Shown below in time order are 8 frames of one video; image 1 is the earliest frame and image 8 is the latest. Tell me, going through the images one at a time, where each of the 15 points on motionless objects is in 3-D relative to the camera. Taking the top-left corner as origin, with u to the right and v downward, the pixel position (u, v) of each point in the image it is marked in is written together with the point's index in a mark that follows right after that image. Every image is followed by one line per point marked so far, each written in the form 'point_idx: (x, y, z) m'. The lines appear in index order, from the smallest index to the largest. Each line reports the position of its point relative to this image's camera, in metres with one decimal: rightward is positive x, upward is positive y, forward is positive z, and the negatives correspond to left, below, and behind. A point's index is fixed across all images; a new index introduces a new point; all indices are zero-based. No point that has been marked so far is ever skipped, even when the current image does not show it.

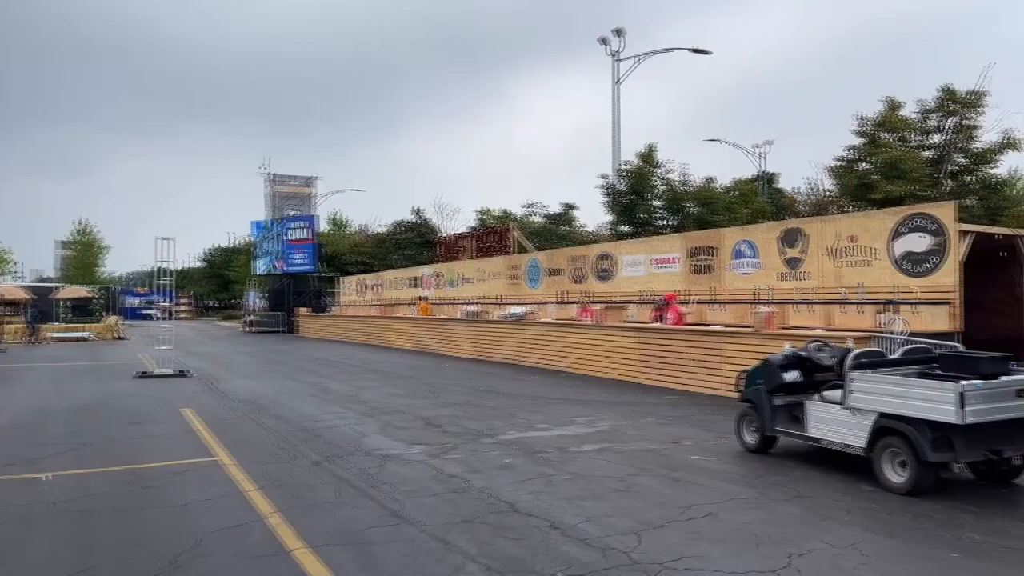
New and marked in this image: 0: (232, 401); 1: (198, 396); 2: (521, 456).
0: (-5.6, -2.3, +15.7) m
1: (-6.7, -2.3, +16.6) m
2: (+0.1, -2.1, +9.7) m
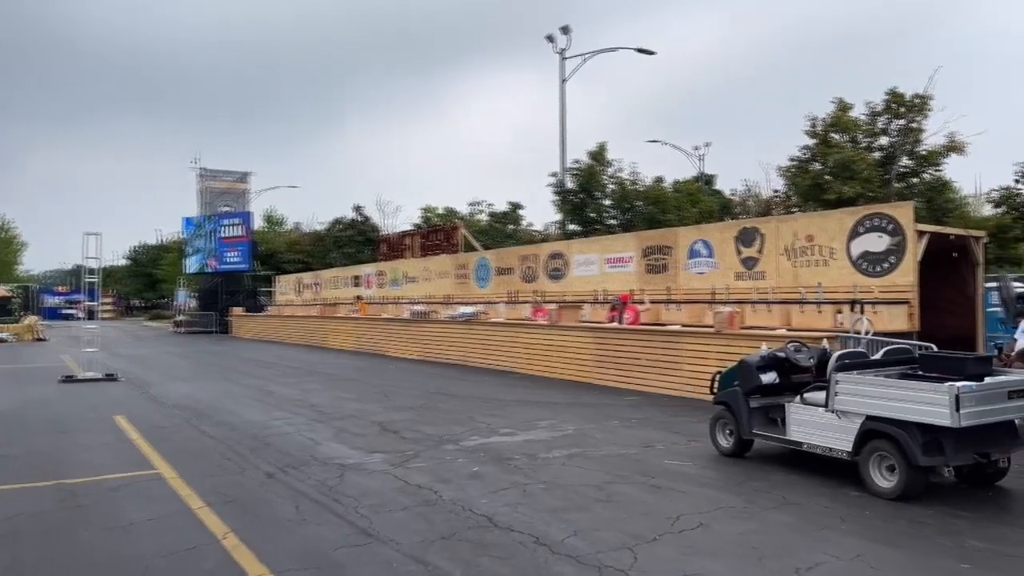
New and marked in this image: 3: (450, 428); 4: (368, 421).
0: (-6.5, -2.2, +14.7) m
1: (-7.6, -2.3, +15.5) m
2: (-0.3, -2.1, +9.2) m
3: (-0.9, -2.1, +11.7) m
4: (-2.3, -2.1, +12.6) m
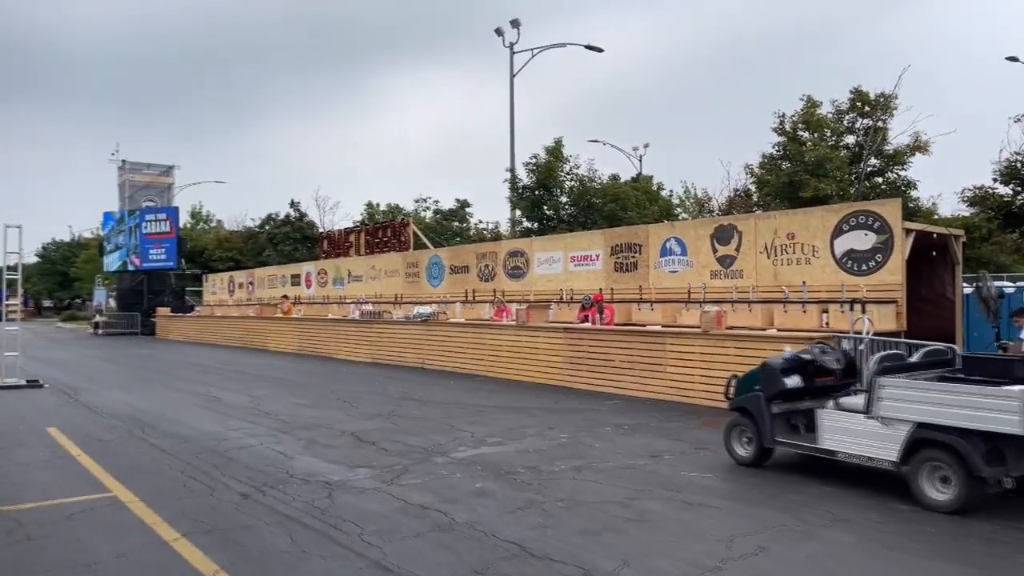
0: (-6.9, -2.2, +13.3) m
1: (-8.1, -2.2, +14.0) m
2: (-0.2, -2.0, +8.3) m
3: (-1.1, -2.1, +10.8) m
4: (-2.6, -2.1, +11.6) m
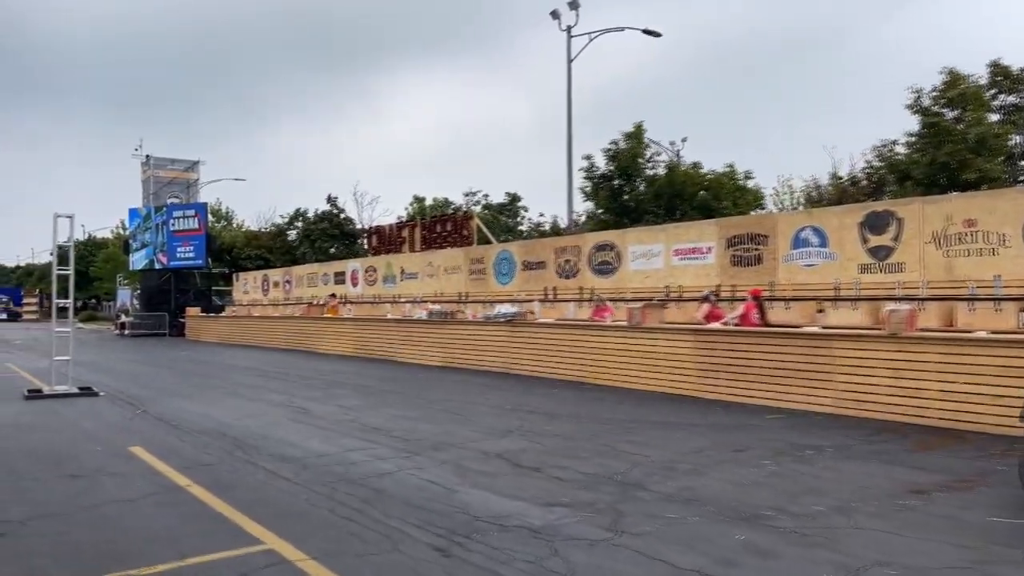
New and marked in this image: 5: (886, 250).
0: (-4.7, -2.1, +11.5) m
1: (-5.9, -2.1, +12.2) m
2: (+1.9, -2.0, +6.5) m
3: (+1.1, -2.0, +8.9) m
4: (-0.4, -2.0, +9.8) m
5: (+6.5, +0.7, +13.7) m
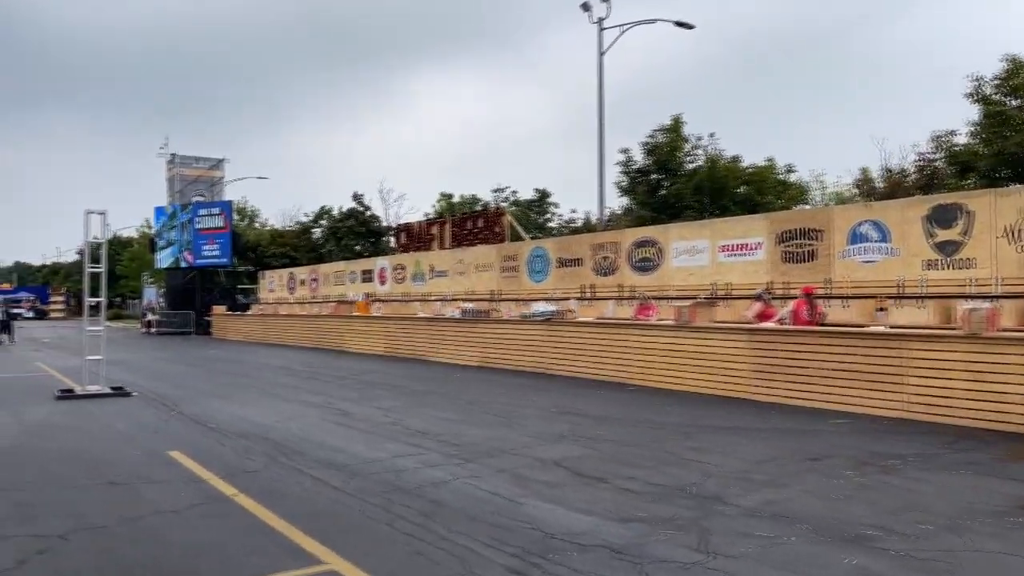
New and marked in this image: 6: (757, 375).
0: (-4.0, -2.1, +11.1) m
1: (-5.2, -2.1, +11.8) m
2: (+2.5, -1.9, +5.9) m
3: (+1.7, -2.0, +8.4) m
4: (+0.3, -2.0, +9.2) m
5: (+7.3, +0.7, +12.9) m
6: (+4.2, -1.5, +13.4) m
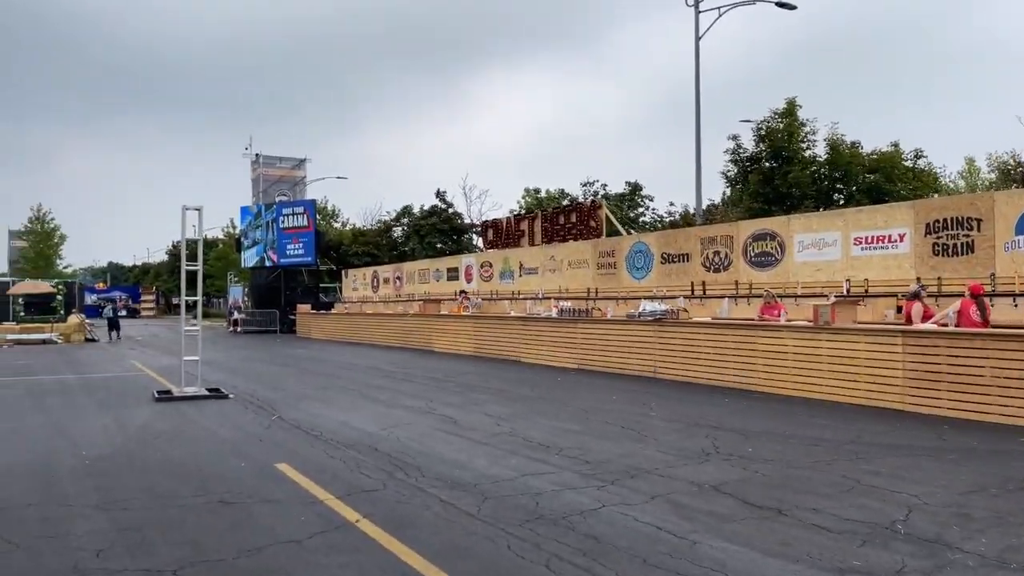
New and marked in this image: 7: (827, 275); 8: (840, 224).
0: (-2.3, -2.1, +10.2) m
1: (-3.4, -2.1, +11.1) m
2: (+3.7, -1.9, +4.5) m
3: (+3.2, -1.9, +7.0) m
4: (+1.8, -2.0, +8.0) m
5: (+9.1, +0.8, +11.1) m
6: (+6.1, -1.4, +11.8) m
7: (+6.4, +0.2, +16.0) m
8: (+6.6, +1.3, +15.8) m
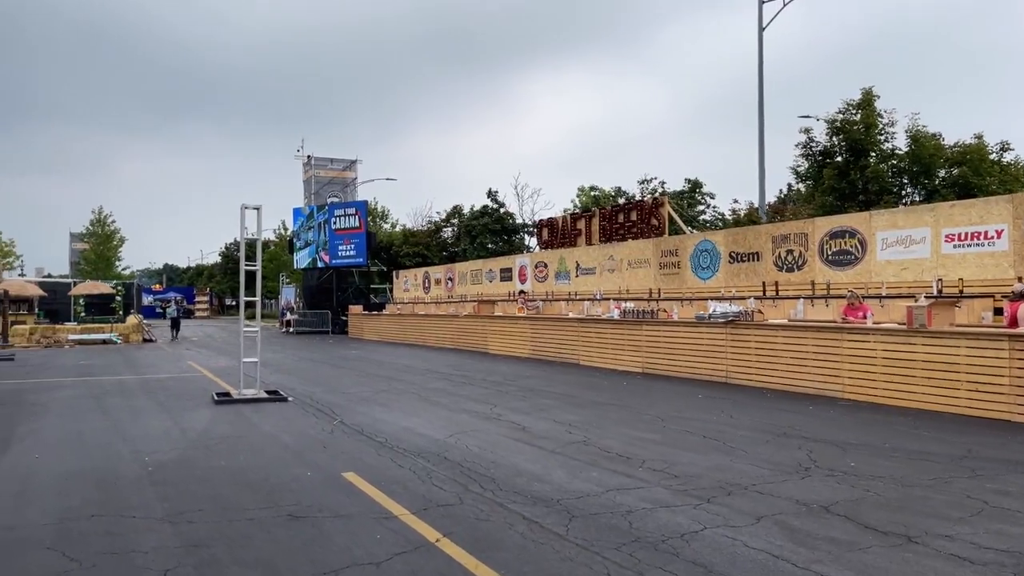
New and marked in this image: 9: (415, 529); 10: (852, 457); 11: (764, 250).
0: (-1.3, -2.1, +9.7) m
1: (-2.4, -2.1, +10.6) m
2: (+4.4, -1.9, +3.6) m
3: (+3.9, -1.9, +6.2) m
4: (+2.6, -2.0, +7.3) m
5: (+10.1, +0.8, +9.9) m
6: (+7.1, -1.4, +10.8) m
7: (+7.7, +0.2, +15.0) m
8: (+7.9, +1.3, +14.8) m
9: (-0.8, -2.0, +6.6) m
10: (+3.9, -1.9, +9.1) m
11: (+6.0, +0.9, +18.7) m
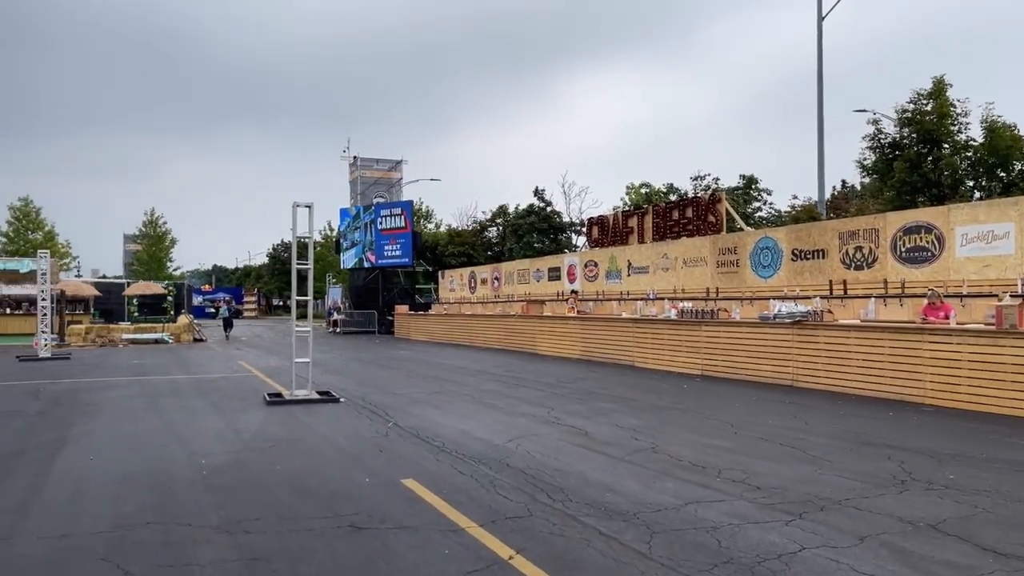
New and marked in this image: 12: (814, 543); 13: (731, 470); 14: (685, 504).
0: (-0.6, -2.0, +9.3) m
1: (-1.6, -2.1, +10.2) m
2: (+4.8, -1.9, +2.9) m
3: (+4.5, -1.9, +5.5) m
4: (+3.3, -2.0, +6.6) m
5: (+10.9, +0.8, +8.9) m
6: (+7.9, -1.4, +9.9) m
7: (+8.8, +0.3, +14.1) m
8: (+8.9, +1.3, +13.9) m
9: (-0.2, -2.0, +6.1) m
10: (+4.7, -1.9, +8.3) m
11: (+7.3, +0.9, +17.9) m
12: (+2.3, -2.0, +6.1) m
13: (+2.4, -2.0, +8.5) m
14: (+1.6, -2.0, +7.3) m
